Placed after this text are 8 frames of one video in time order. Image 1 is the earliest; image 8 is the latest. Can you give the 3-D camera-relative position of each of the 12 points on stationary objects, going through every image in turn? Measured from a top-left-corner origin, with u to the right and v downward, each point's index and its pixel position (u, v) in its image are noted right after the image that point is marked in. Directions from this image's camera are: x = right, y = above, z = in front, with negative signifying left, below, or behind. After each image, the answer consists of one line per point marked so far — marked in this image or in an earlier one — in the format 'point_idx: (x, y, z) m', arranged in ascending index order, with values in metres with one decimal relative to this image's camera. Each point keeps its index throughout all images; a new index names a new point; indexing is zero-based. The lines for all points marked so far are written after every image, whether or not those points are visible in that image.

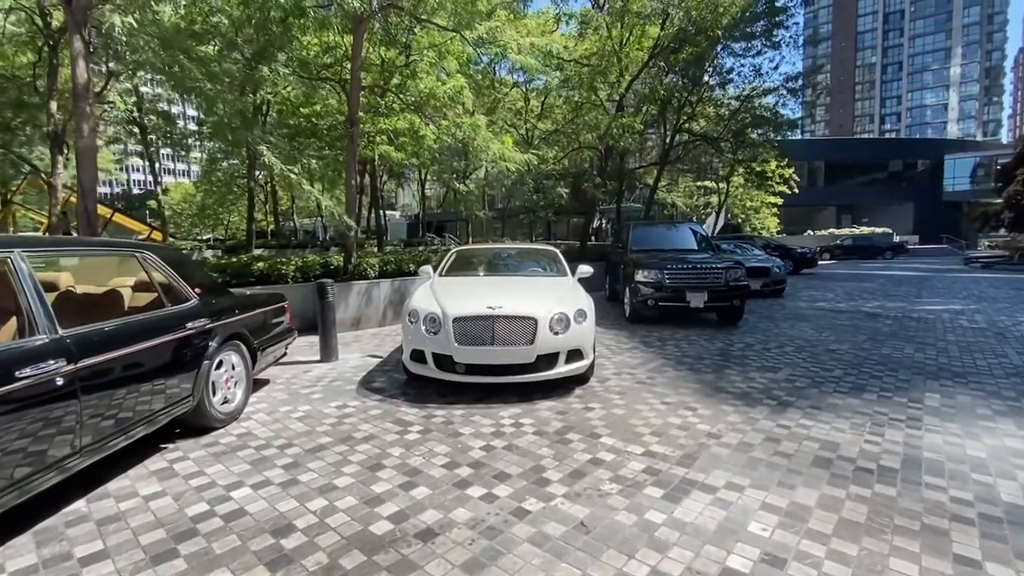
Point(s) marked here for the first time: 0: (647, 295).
0: (+2.5, -0.1, +9.0) m
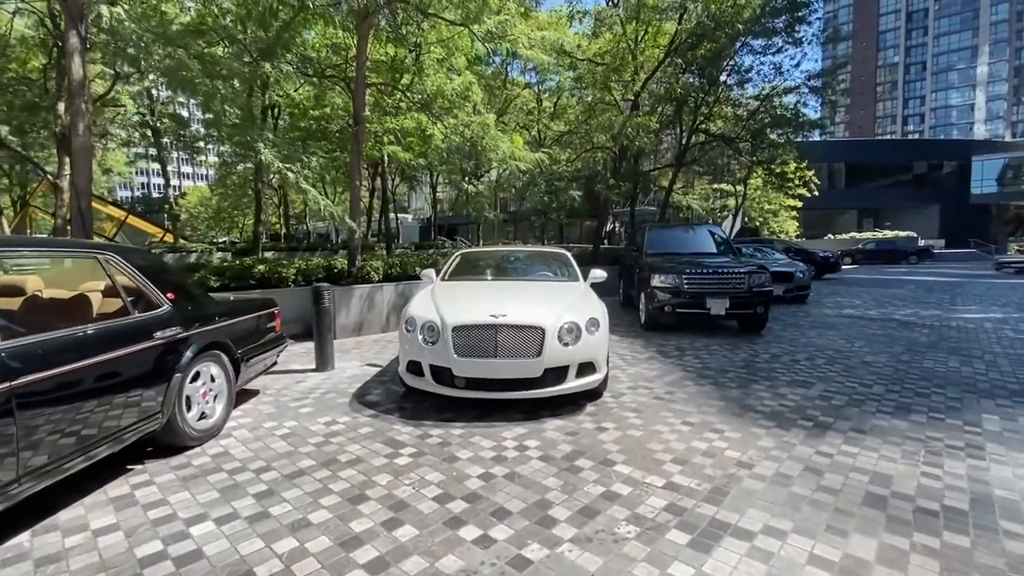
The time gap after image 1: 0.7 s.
0: (+2.7, -0.2, +8.5) m
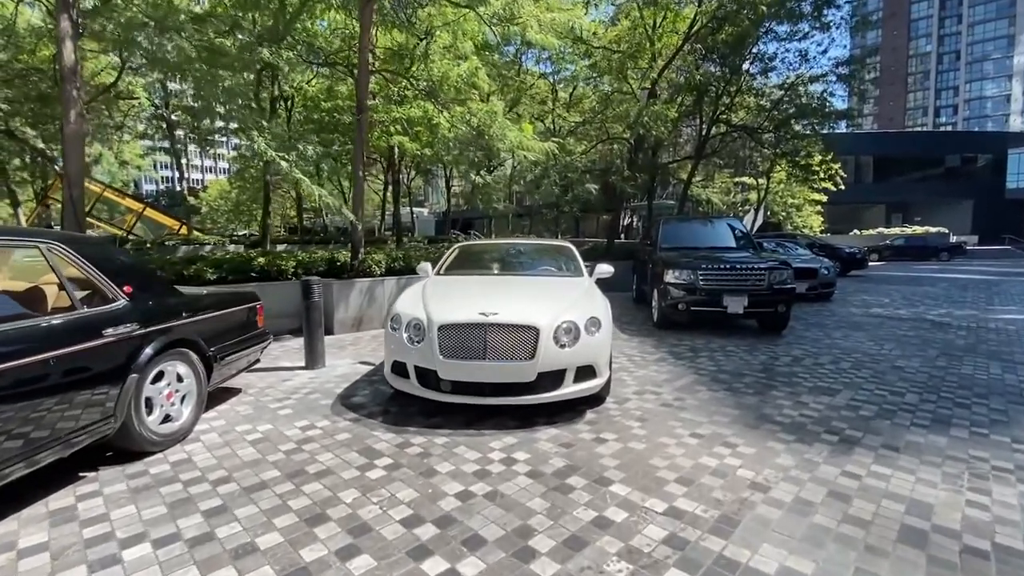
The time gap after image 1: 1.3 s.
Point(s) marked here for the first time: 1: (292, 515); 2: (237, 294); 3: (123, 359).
0: (+2.8, -0.2, +8.0) m
1: (-1.3, -1.3, +2.8) m
2: (-2.8, -0.1, +4.9) m
3: (-2.8, -0.5, +3.4) m
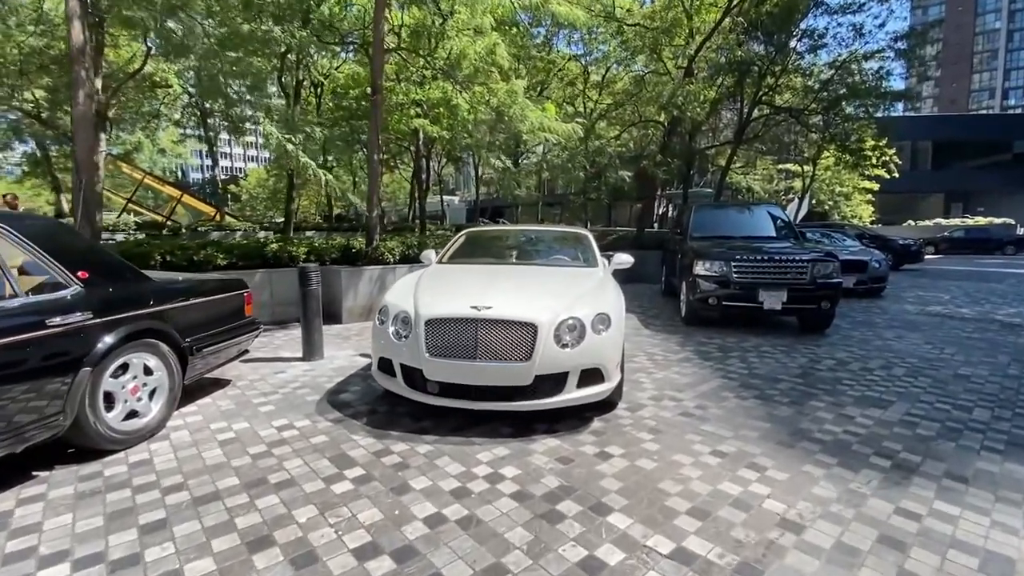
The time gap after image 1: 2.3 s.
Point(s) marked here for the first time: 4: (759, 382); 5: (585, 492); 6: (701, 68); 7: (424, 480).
0: (+3.0, -0.1, +7.3) m
1: (-1.4, -1.3, +2.5) m
2: (-2.8, +0.1, +4.6) m
3: (-2.8, -0.4, +3.1) m
4: (+2.6, -1.0, +5.0) m
5: (+0.4, -1.2, +2.9) m
6: (+6.1, +7.1, +15.5) m
7: (-0.6, -1.2, +3.0) m
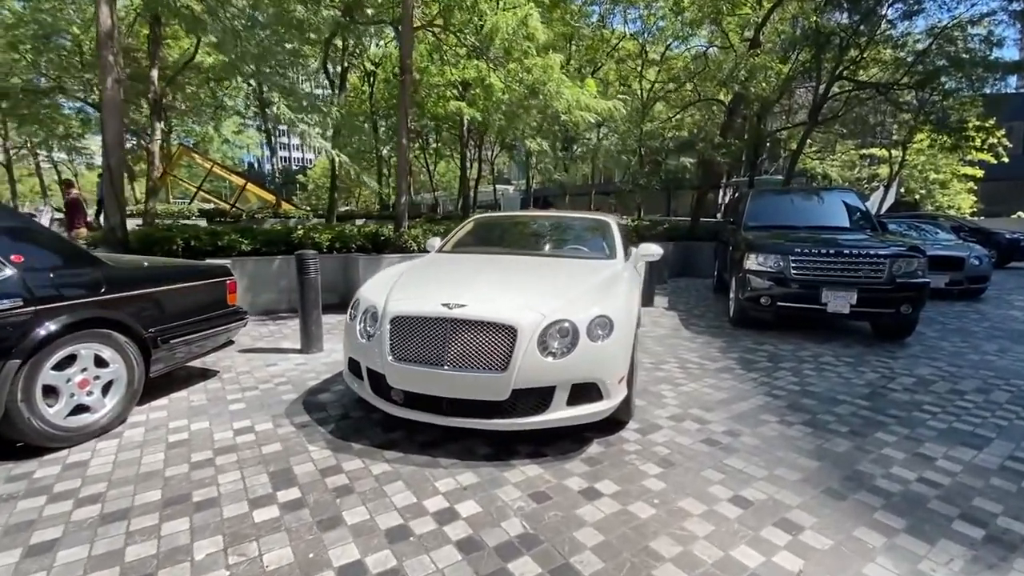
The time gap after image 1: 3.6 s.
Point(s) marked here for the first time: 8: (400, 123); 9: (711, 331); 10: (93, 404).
0: (+3.3, 0.0, +6.3) m
1: (-1.7, -1.2, +2.1) m
2: (-2.8, +0.2, +4.3) m
3: (-3.0, -0.3, +2.9) m
4: (+2.6, -1.0, +4.1) m
5: (+0.2, -1.2, +2.3) m
6: (+7.5, +7.2, +14.0) m
7: (-0.8, -1.2, +2.5) m
8: (-2.2, +3.3, +9.7) m
9: (+2.8, -0.6, +6.7) m
10: (-2.9, -0.8, +3.3) m
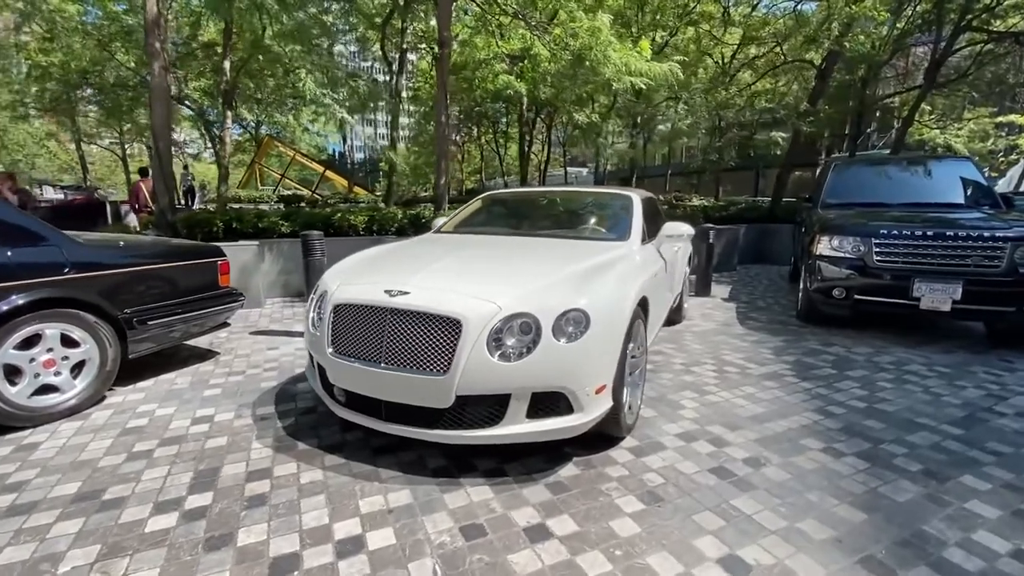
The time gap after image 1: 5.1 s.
0: (+3.5, +0.1, +5.3) m
1: (-2.1, -1.1, +1.9) m
2: (-2.8, +0.4, +4.2) m
3: (-3.3, -0.2, +2.9) m
4: (+2.4, -0.9, +3.2) m
5: (-0.2, -1.2, +1.8) m
6: (+9.0, +7.5, +11.9) m
7: (-1.1, -1.1, +2.1) m
8: (-1.4, +3.6, +9.3) m
9: (+3.1, -0.5, +5.7) m
10: (-3.1, -0.7, +3.3) m
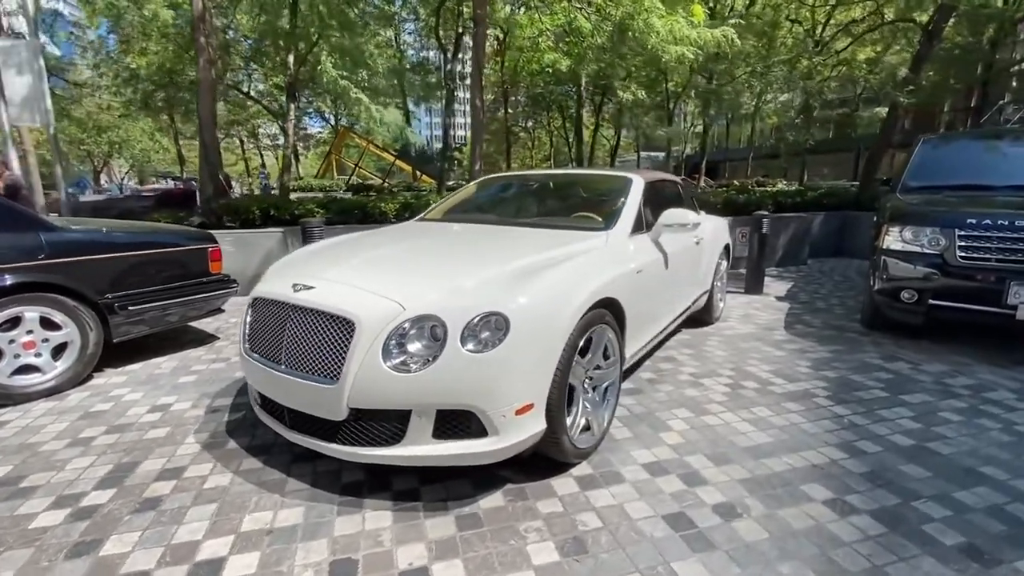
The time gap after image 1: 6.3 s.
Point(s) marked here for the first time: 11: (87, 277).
0: (+3.5, +0.1, +4.3) m
1: (-2.6, -1.1, +1.9) m
2: (-2.9, +0.5, +4.2) m
3: (-3.6, -0.1, +3.0) m
4: (+2.1, -0.9, +2.5) m
5: (-0.7, -1.2, +1.5) m
6: (+10.1, +7.5, +9.8) m
7: (-1.6, -1.1, +2.0) m
8: (-0.6, +3.8, +9.0) m
9: (+3.1, -0.5, +4.9) m
10: (-3.3, -0.5, +3.4) m
11: (-3.1, +0.1, +3.6) m
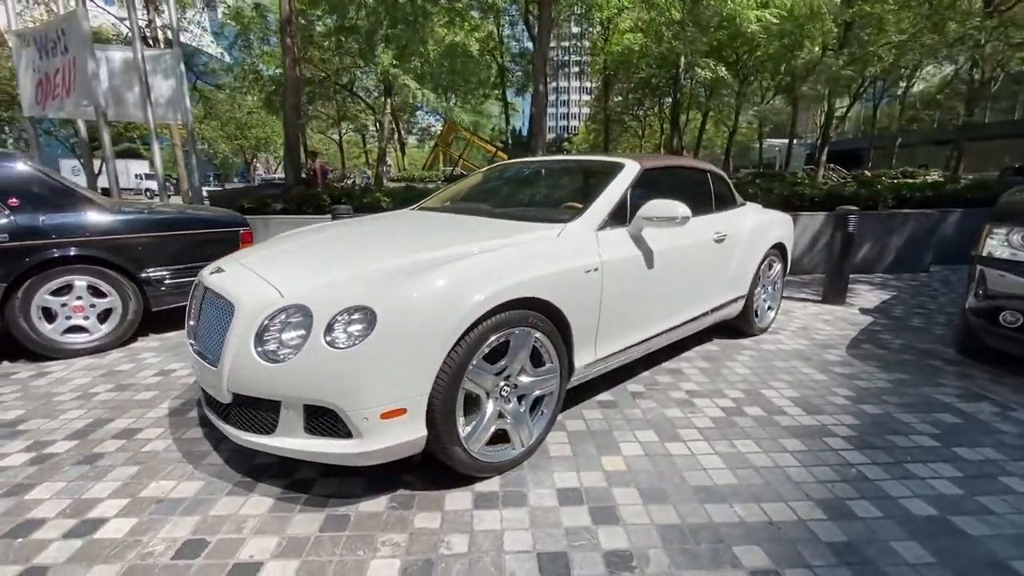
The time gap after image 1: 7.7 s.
0: (+3.4, -0.1, +3.3) m
1: (-3.1, -0.9, +2.4) m
2: (-2.8, +0.7, +4.7) m
3: (-3.8, +0.2, +3.6) m
4: (+1.6, -1.0, +1.8) m
5: (-1.4, -1.1, +1.5) m
6: (+11.5, +7.0, +7.0) m
7: (-2.1, -0.9, +2.2) m
8: (+0.7, +4.0, +8.7) m
9: (+3.2, -0.6, +3.9) m
10: (-3.5, -0.3, +4.0) m
11: (-3.2, +0.3, +4.1) m
